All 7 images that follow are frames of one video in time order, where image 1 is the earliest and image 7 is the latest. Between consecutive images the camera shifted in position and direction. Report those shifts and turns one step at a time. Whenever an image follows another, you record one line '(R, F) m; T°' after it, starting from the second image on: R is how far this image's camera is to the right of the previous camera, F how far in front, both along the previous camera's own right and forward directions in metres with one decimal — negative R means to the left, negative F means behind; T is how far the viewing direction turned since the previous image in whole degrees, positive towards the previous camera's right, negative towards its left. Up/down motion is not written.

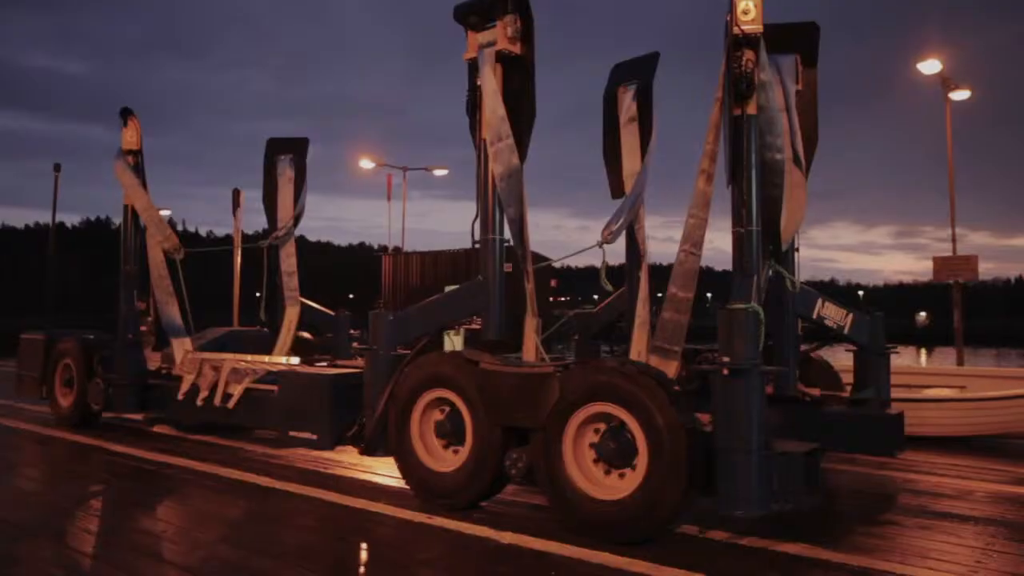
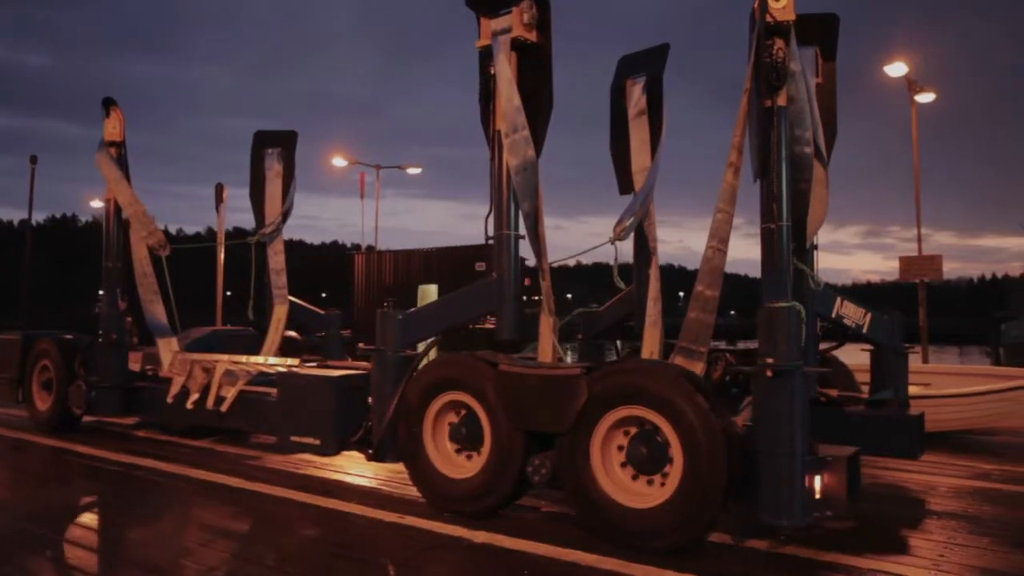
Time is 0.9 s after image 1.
(-0.4, +0.3) m; +2°
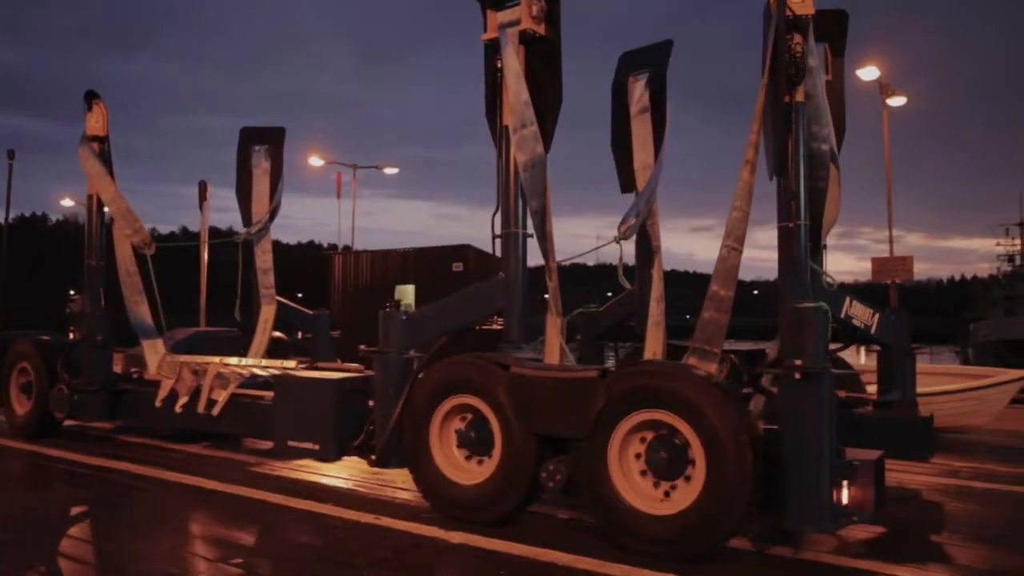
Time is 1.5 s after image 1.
(-0.3, +0.2) m; +2°
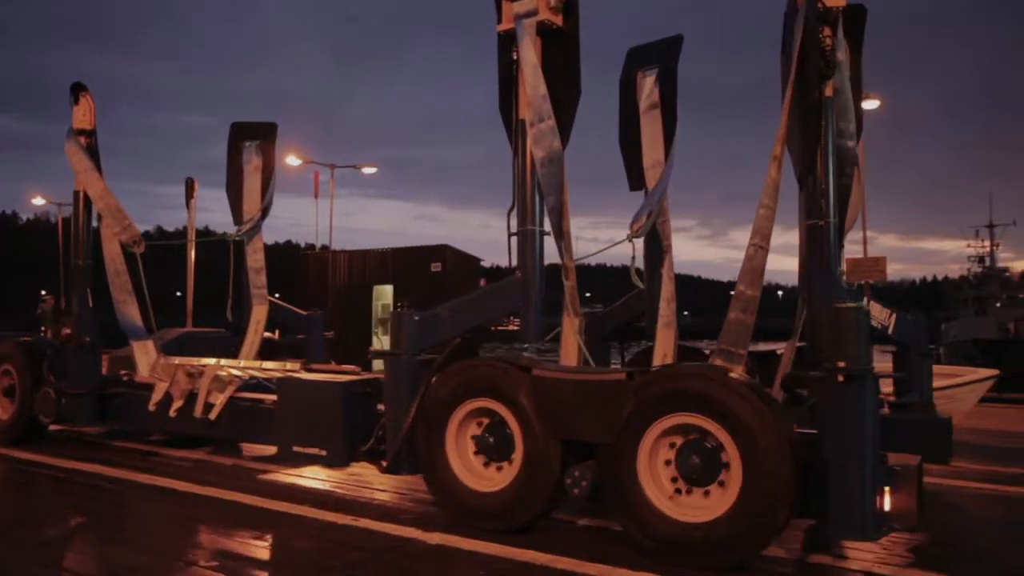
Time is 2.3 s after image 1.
(-0.4, +0.2) m; +2°
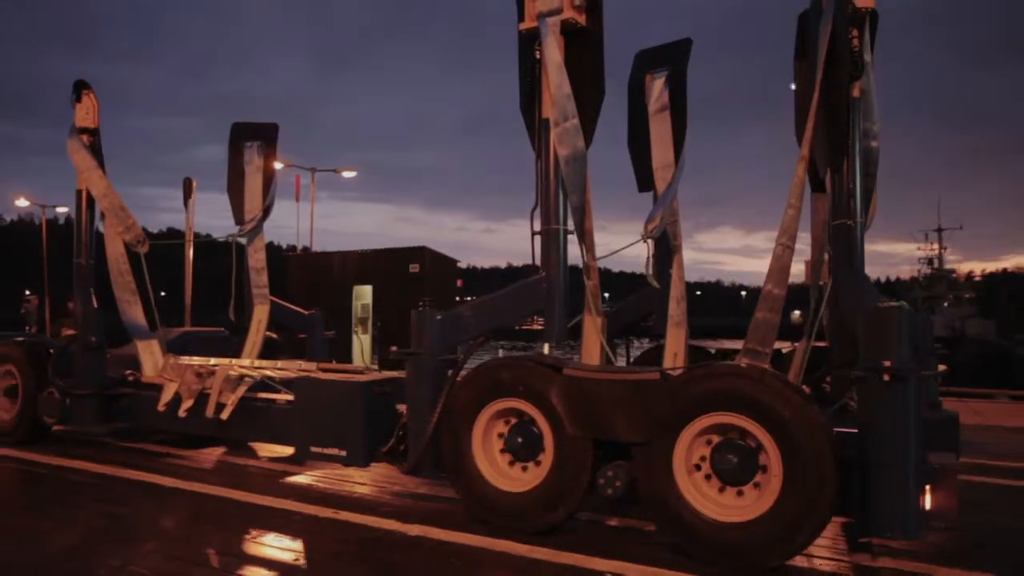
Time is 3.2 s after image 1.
(-0.4, 0.0) m; +2°
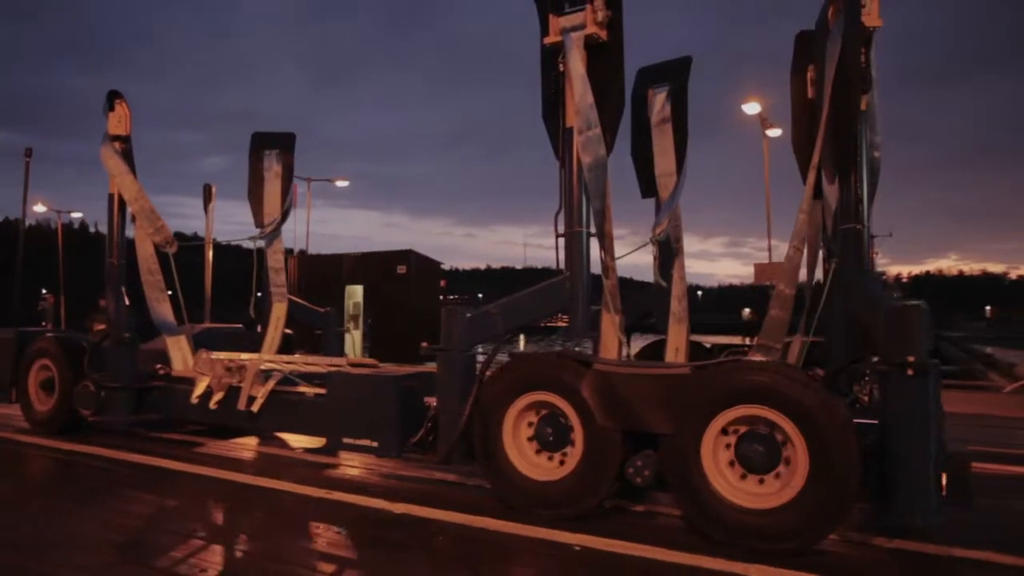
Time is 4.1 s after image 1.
(-0.3, -0.4) m; +1°
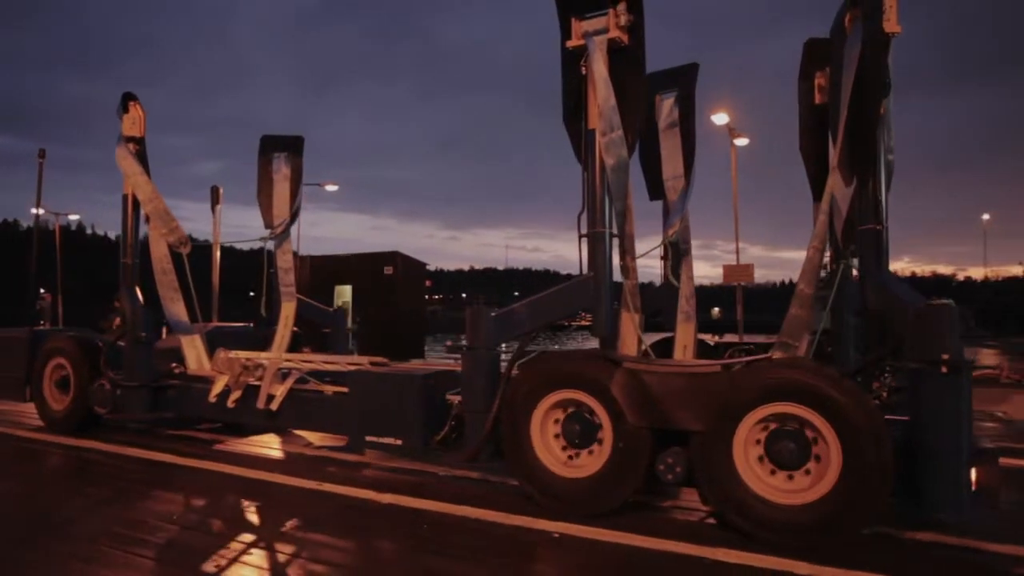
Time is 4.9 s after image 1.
(-0.4, -0.1) m; +1°
